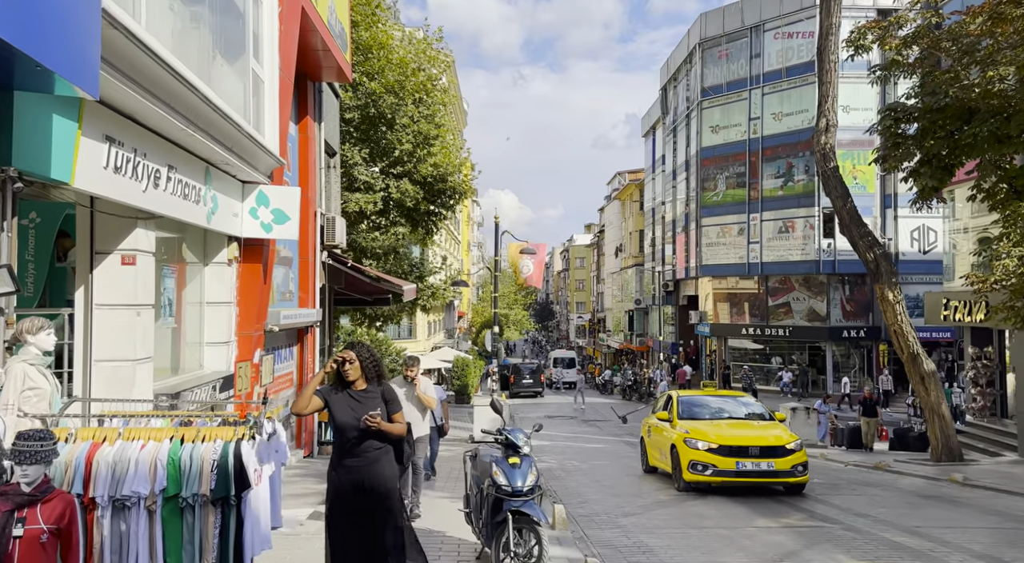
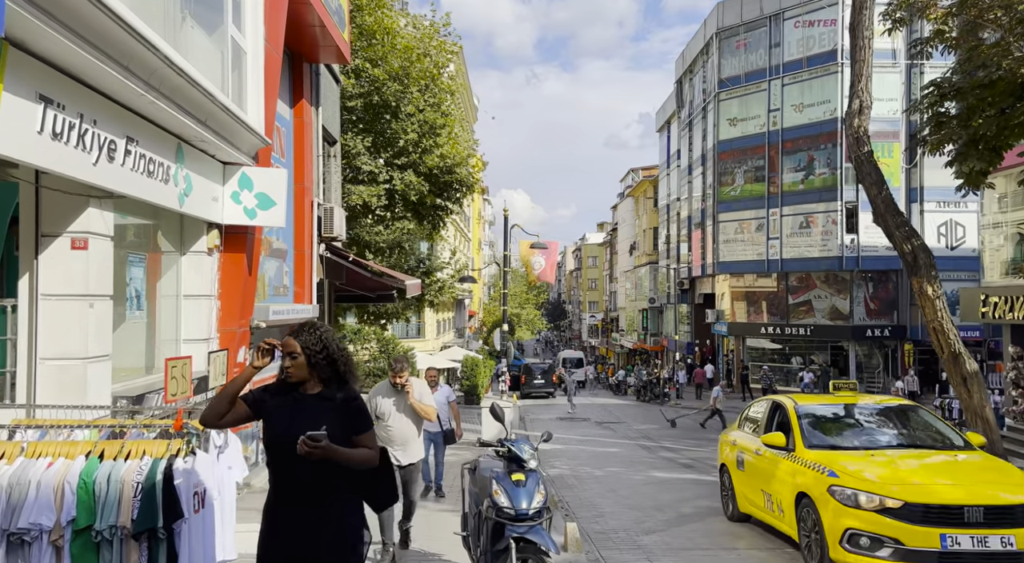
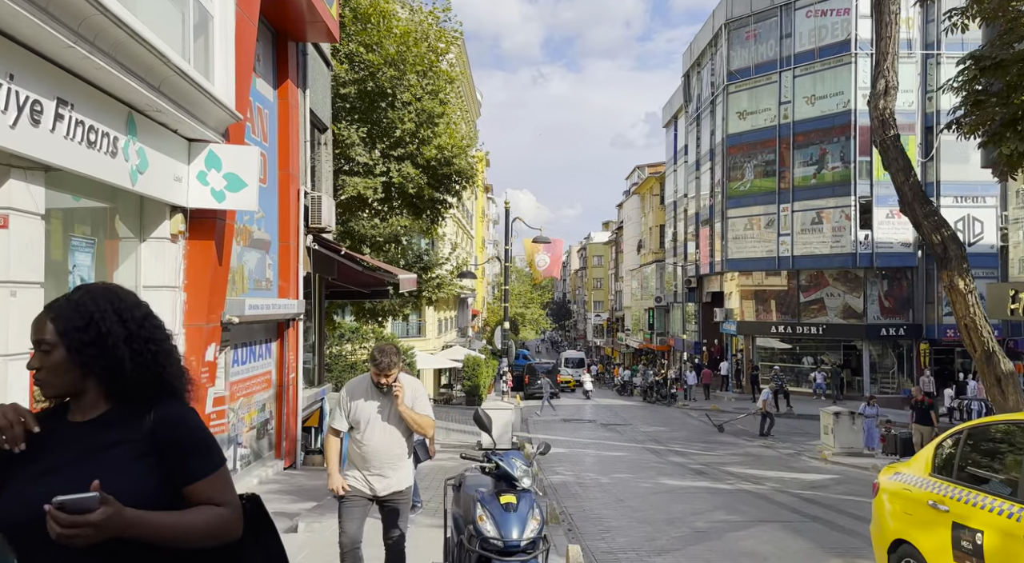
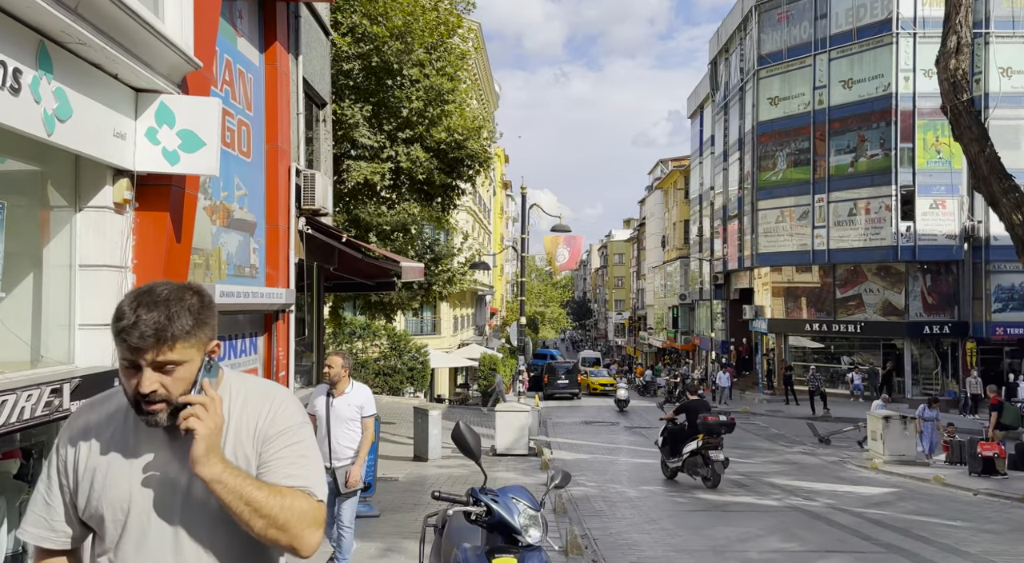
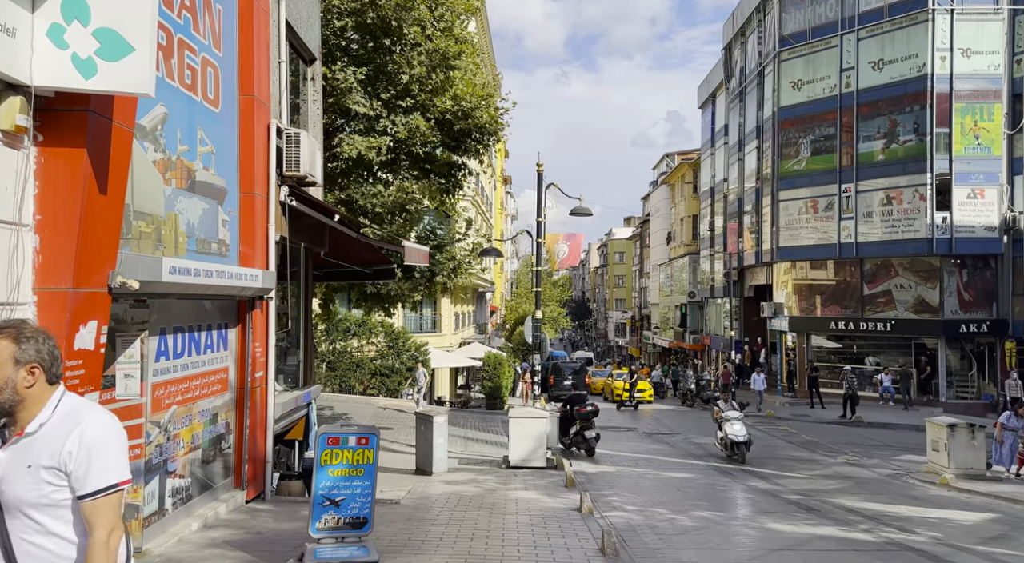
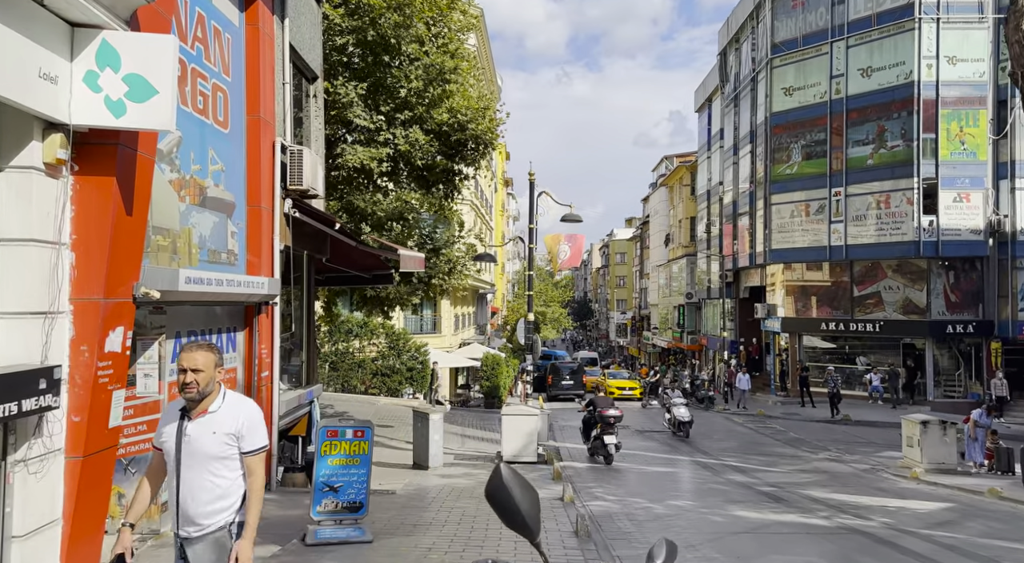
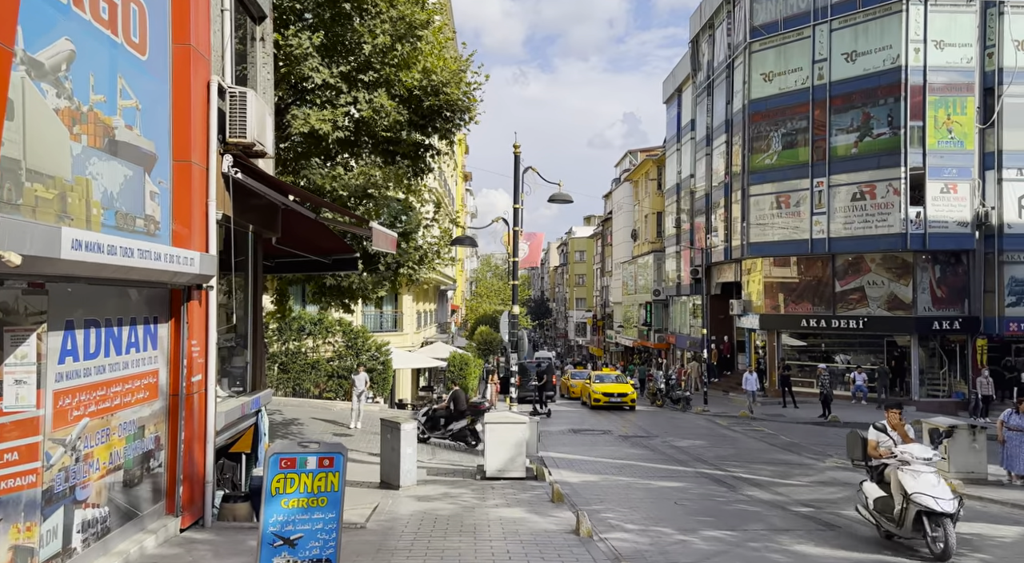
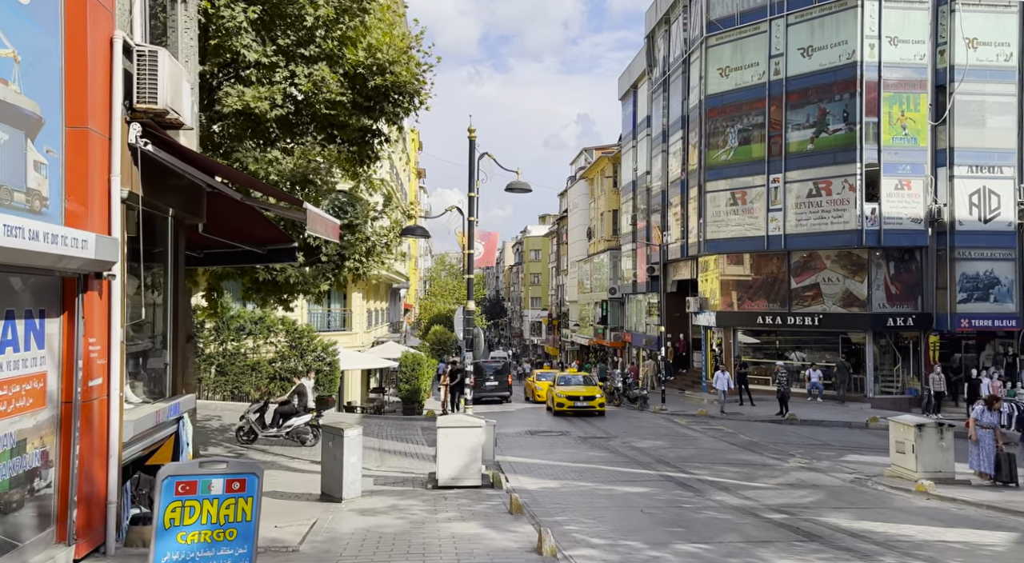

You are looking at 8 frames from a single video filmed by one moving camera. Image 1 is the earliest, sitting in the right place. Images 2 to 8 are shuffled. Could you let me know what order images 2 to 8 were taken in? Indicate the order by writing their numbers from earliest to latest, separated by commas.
2, 3, 4, 6, 5, 7, 8
